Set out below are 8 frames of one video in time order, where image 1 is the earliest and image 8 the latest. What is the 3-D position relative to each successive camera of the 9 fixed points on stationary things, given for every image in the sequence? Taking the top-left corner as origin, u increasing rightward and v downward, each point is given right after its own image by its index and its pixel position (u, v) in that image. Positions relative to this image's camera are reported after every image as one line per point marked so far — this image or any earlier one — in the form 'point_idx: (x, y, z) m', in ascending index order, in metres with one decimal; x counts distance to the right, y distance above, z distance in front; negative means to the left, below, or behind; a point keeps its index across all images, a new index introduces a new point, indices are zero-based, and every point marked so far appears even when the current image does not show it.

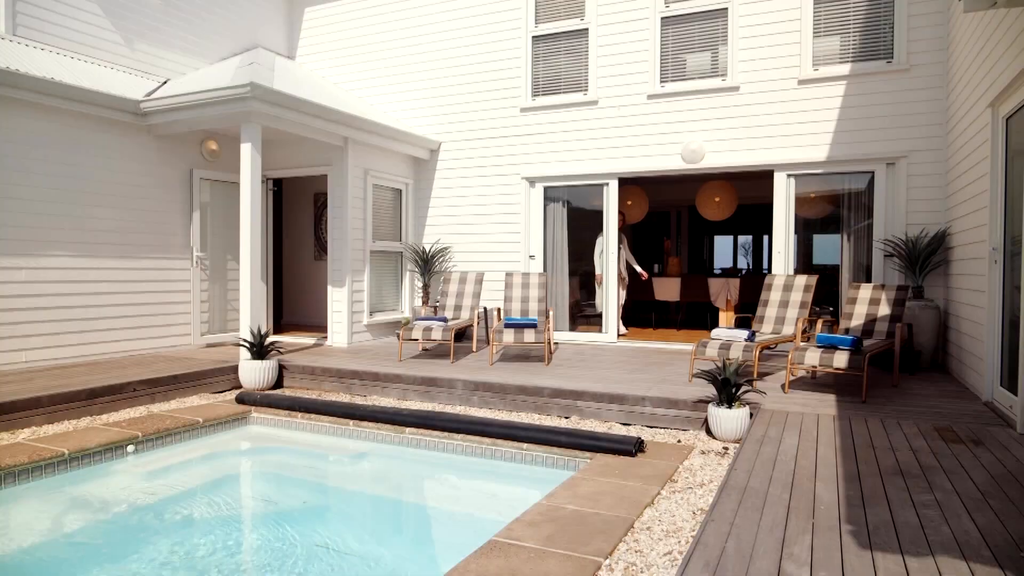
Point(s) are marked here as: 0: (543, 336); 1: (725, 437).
0: (+0.3, -0.5, +6.7) m
1: (+1.4, -1.0, +4.6) m
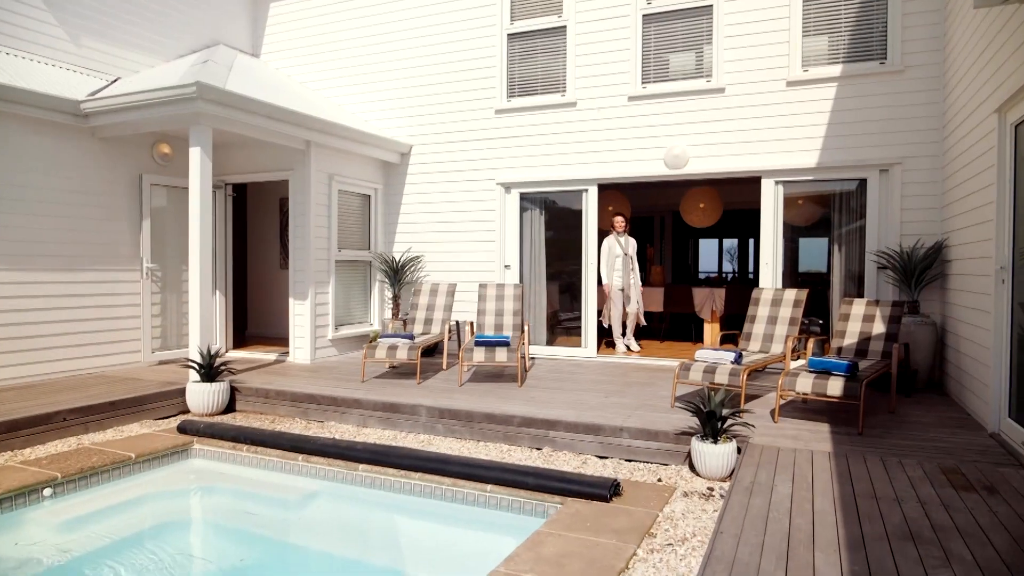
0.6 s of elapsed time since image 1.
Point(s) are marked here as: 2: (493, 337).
0: (0.0, -0.6, +6.2) m
1: (+1.2, -1.1, +4.2) m
2: (-0.2, -0.5, +6.4) m
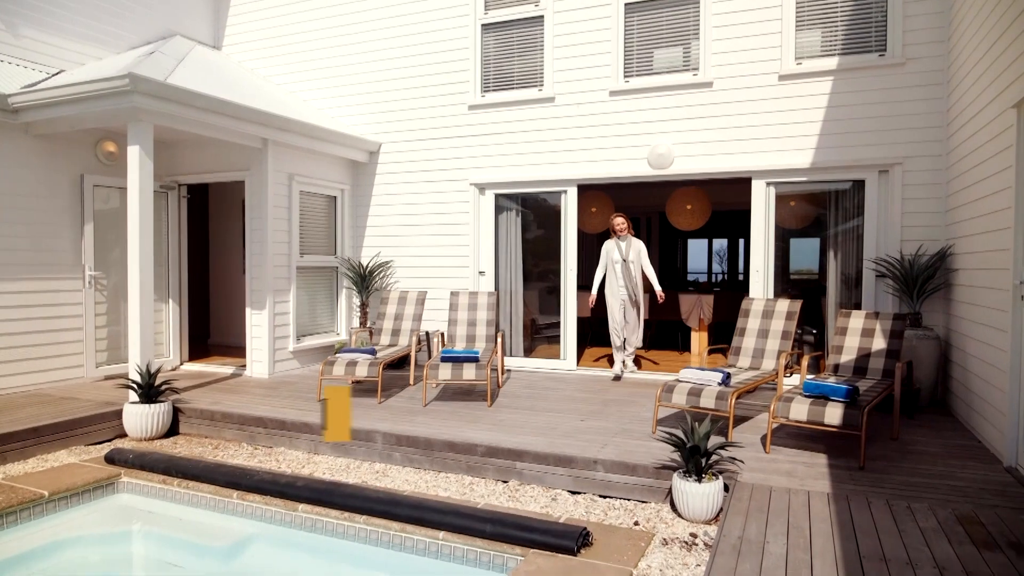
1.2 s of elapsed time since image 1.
0: (-0.2, -0.7, +5.7) m
1: (+1.0, -1.2, +3.7) m
2: (-0.5, -0.5, +5.9) m
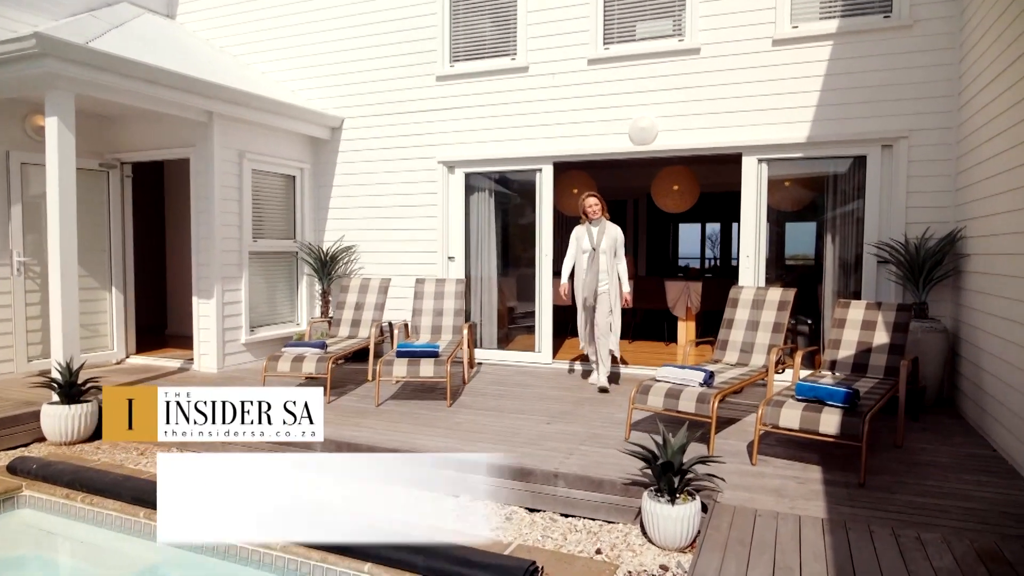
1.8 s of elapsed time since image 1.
0: (-0.5, -0.6, +5.2) m
1: (+0.7, -1.2, +3.1) m
2: (-0.7, -0.4, +5.3) m
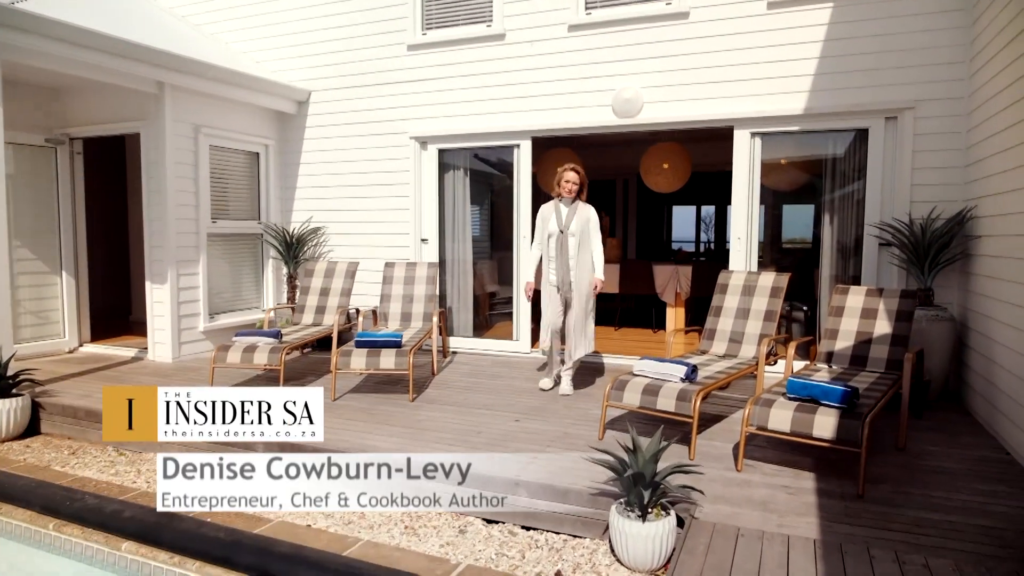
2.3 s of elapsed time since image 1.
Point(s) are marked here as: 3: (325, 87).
0: (-0.7, -0.5, +4.7) m
1: (+0.5, -1.1, +2.7) m
2: (-1.0, -0.3, +4.9) m
3: (-1.9, +2.1, +7.0) m
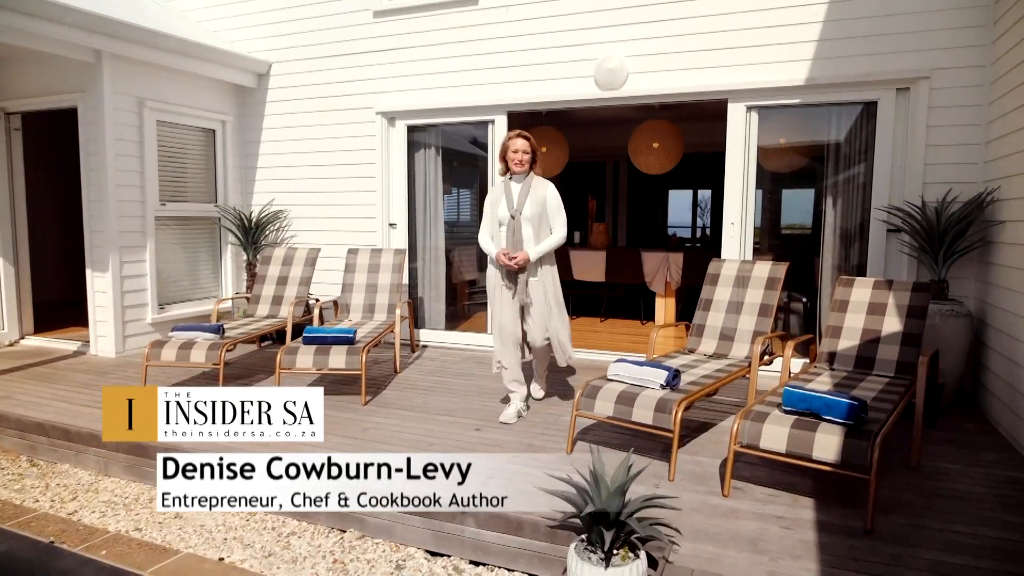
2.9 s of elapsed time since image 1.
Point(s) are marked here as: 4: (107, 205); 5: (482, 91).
0: (-0.9, -0.4, +4.2) m
1: (+0.3, -1.1, +2.3) m
2: (-1.2, -0.3, +4.4) m
3: (-2.1, +2.2, +6.5) m
4: (-3.2, +0.7, +5.5) m
5: (-0.2, +1.6, +5.8) m
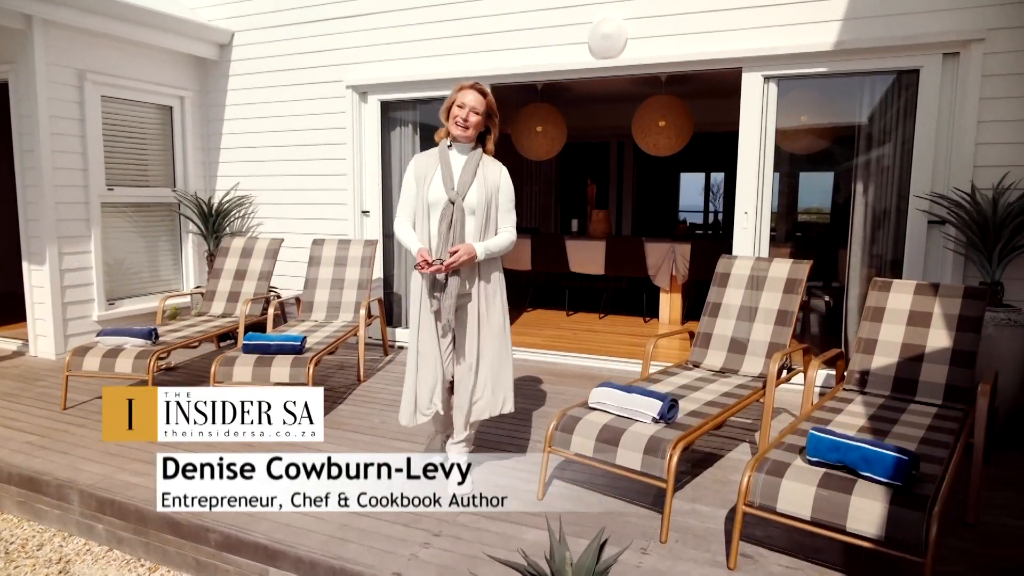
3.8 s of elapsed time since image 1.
0: (-1.1, -0.4, +3.6) m
1: (+0.1, -1.2, +1.7) m
2: (-1.3, -0.3, +3.8) m
3: (-2.2, +2.2, +5.8) m
4: (-3.4, +0.7, +4.9) m
5: (-0.4, +1.7, +5.1) m
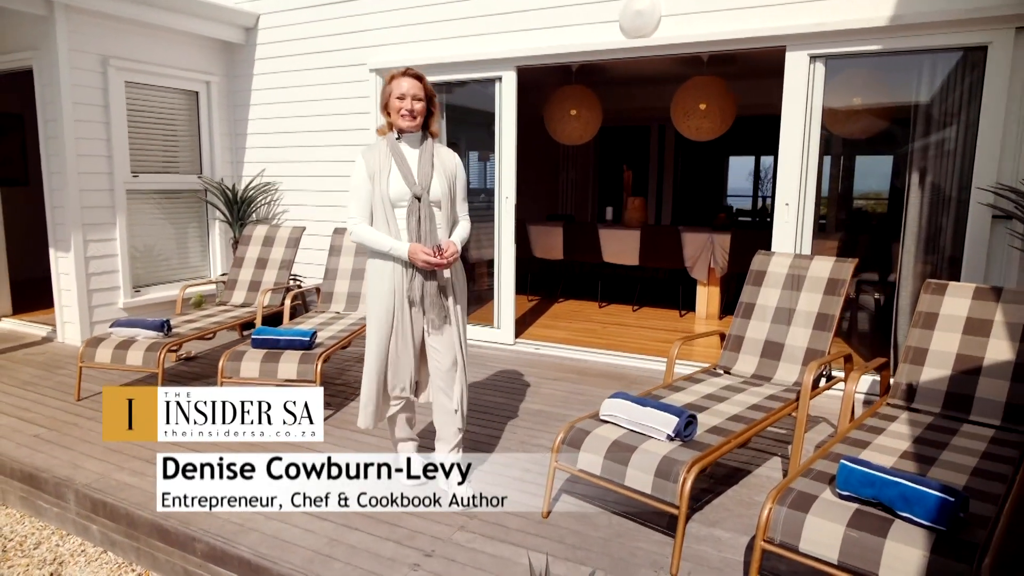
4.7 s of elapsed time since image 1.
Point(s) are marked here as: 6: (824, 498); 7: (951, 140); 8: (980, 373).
0: (-1.0, -0.4, +3.5) m
1: (0.0, -1.2, +1.5) m
2: (-1.2, -0.2, +3.7) m
3: (-2.0, +2.3, +5.7) m
4: (-3.2, +0.8, +4.9) m
5: (-0.2, +1.7, +4.9) m
6: (+0.9, -0.6, +2.0) m
7: (+2.3, +0.8, +3.6) m
8: (+1.8, -0.3, +2.7) m
